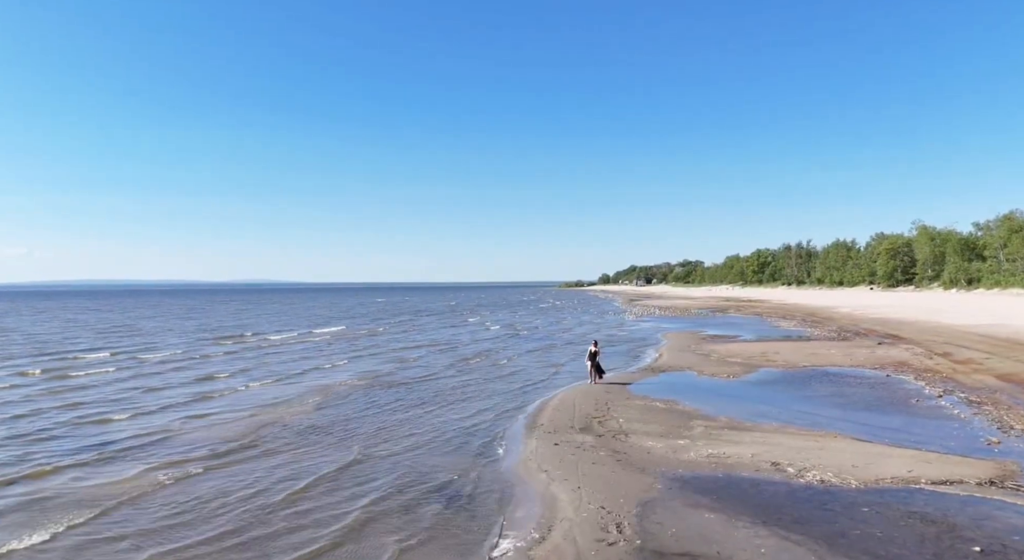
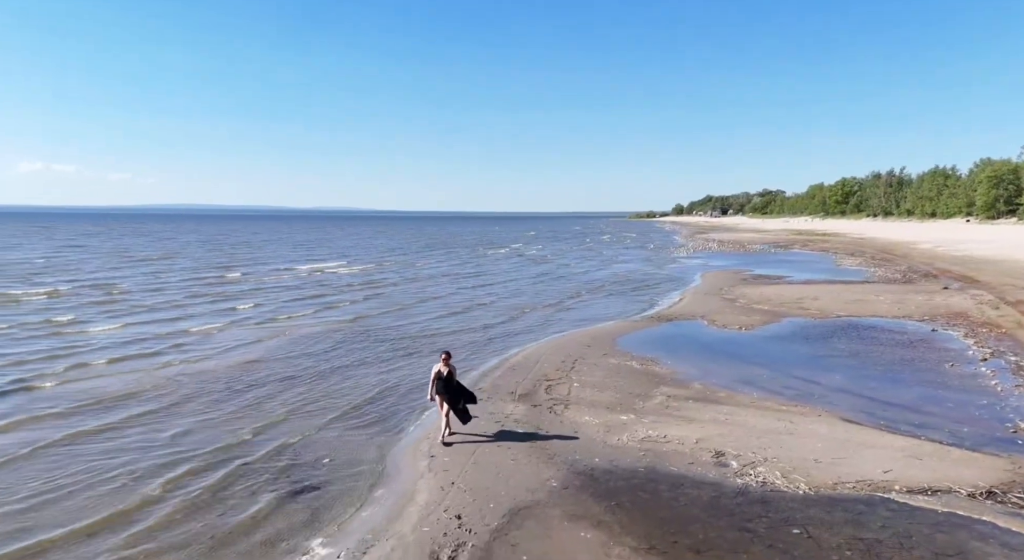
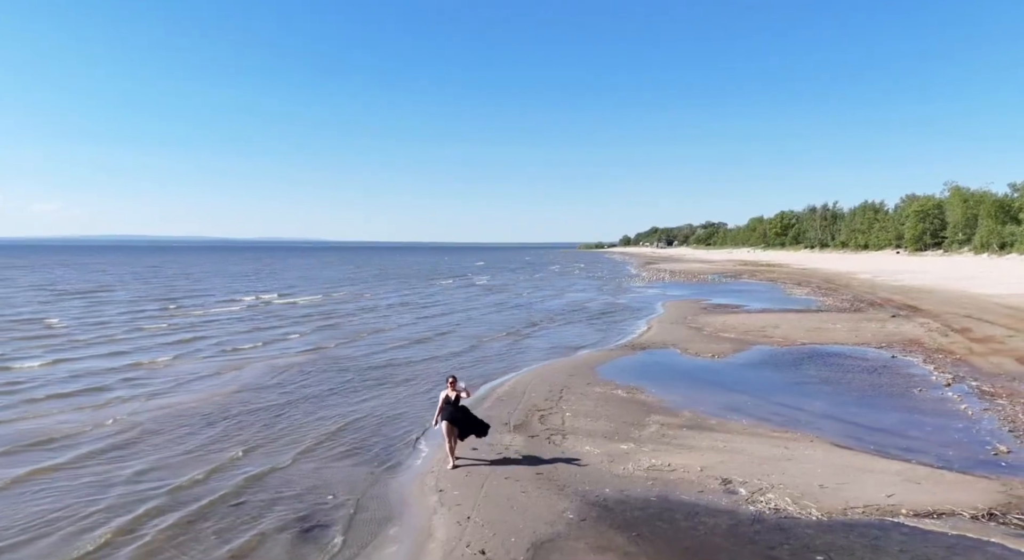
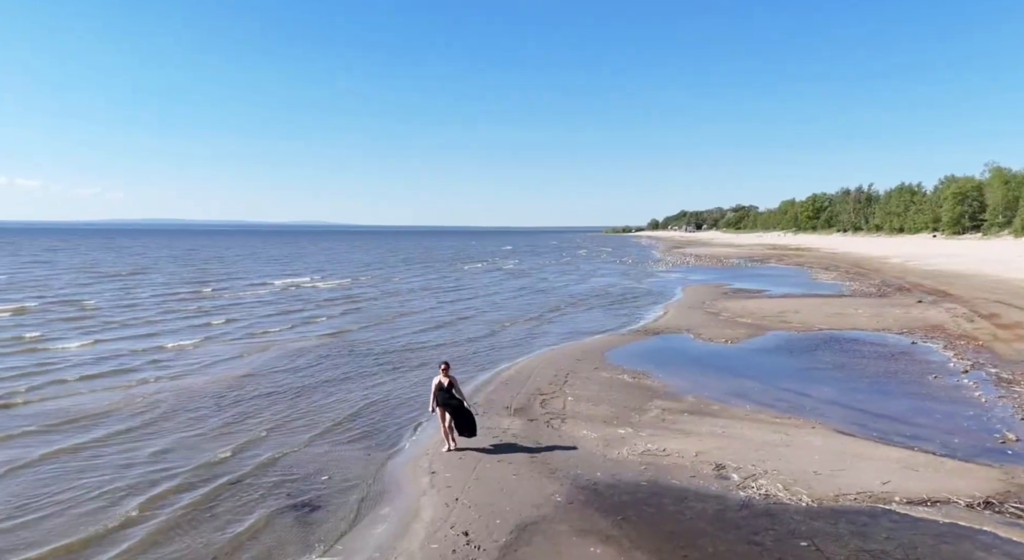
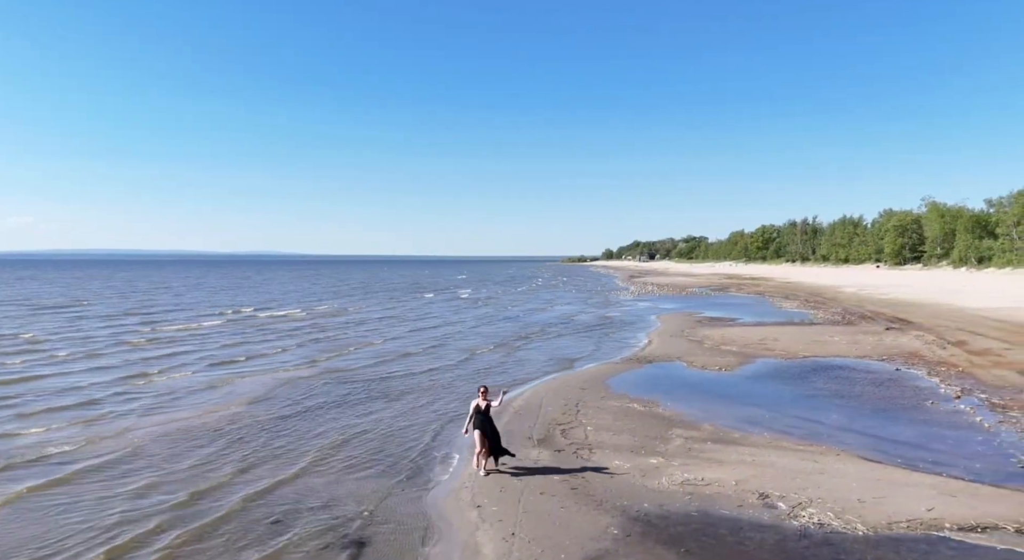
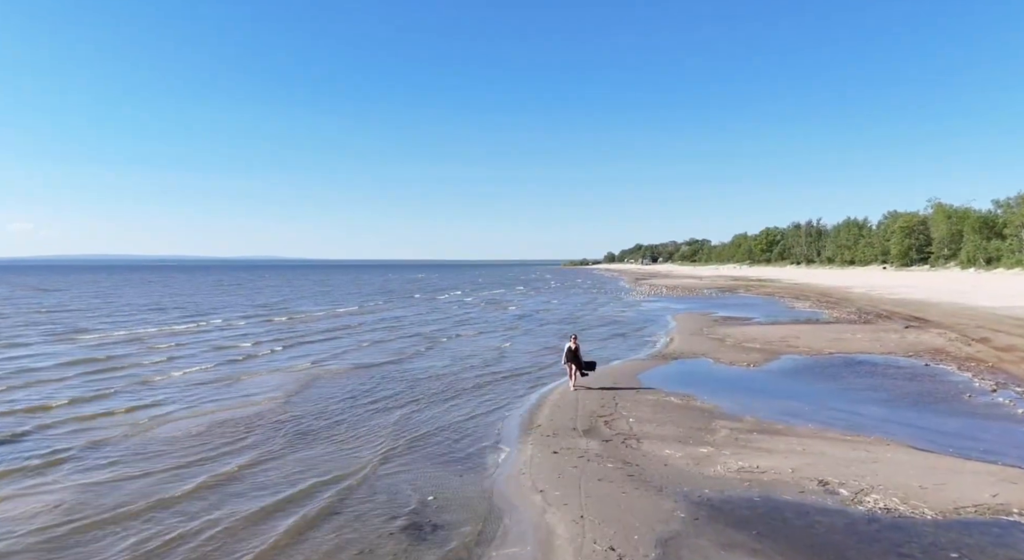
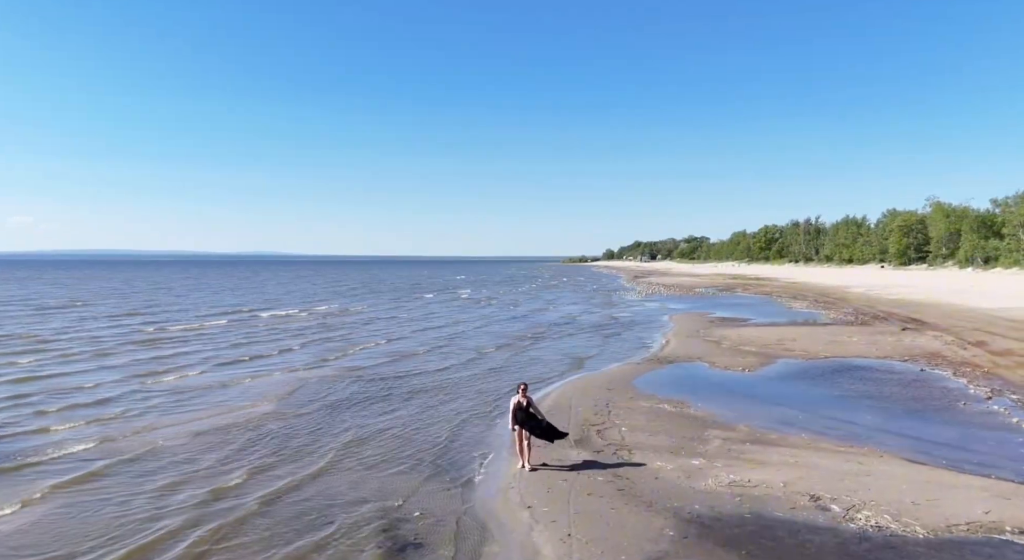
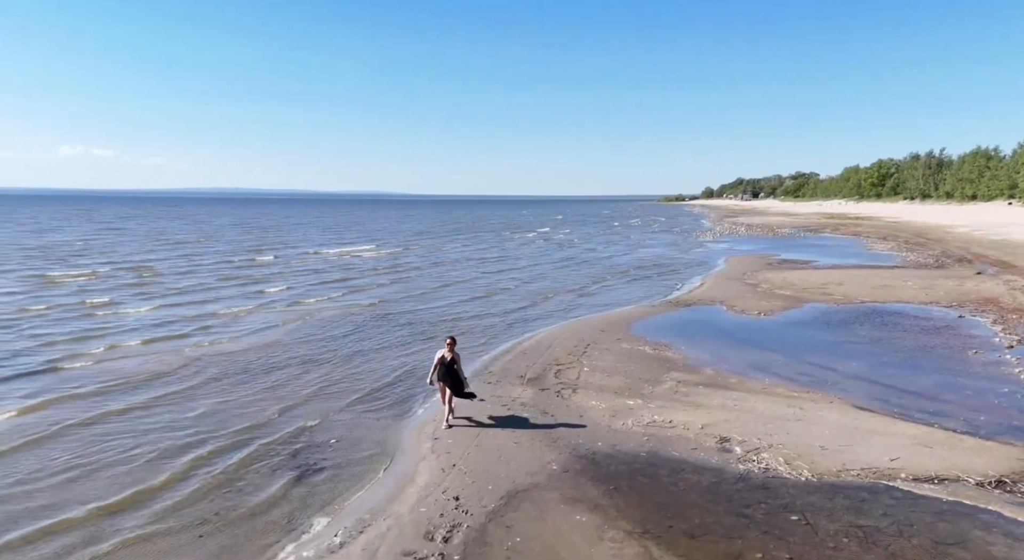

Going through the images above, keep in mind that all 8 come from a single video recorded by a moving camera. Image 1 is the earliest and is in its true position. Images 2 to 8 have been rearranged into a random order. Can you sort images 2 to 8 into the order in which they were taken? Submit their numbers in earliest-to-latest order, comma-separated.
6, 7, 5, 3, 4, 2, 8
